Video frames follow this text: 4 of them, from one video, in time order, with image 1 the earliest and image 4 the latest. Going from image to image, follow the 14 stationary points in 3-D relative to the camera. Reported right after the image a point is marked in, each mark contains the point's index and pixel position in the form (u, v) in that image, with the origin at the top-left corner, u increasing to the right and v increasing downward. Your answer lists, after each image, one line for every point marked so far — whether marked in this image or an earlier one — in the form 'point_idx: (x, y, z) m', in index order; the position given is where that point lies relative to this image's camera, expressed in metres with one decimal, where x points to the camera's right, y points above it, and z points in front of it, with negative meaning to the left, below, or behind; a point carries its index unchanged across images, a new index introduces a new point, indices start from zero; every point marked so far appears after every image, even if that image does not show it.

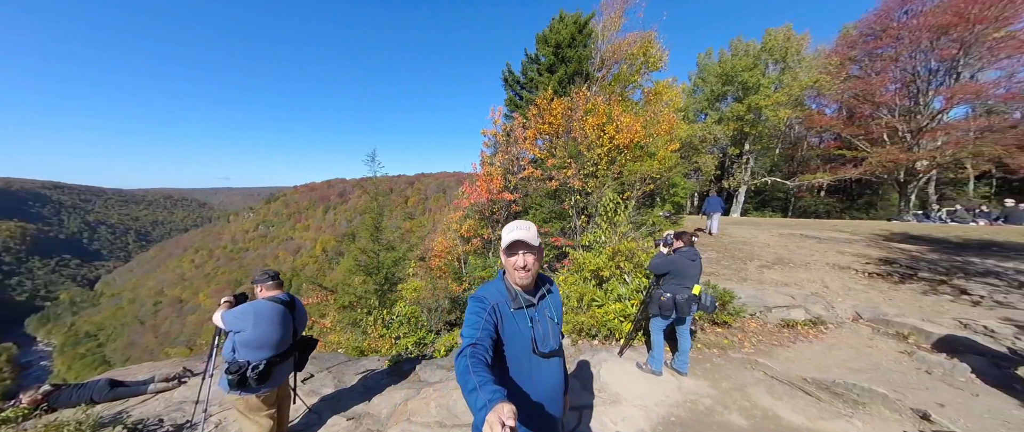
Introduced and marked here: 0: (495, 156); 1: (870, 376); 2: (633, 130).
0: (-0.4, +1.8, +9.8) m
1: (+4.6, -2.0, +4.3) m
2: (+3.4, +2.3, +8.9) m
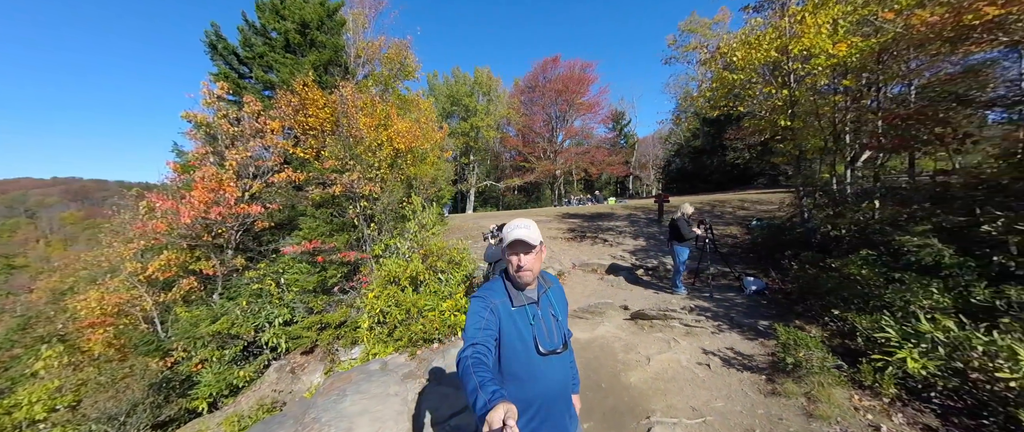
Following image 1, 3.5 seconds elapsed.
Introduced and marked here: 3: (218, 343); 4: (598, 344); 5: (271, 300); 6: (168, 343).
0: (-6.1, +1.3, +6.9) m
1: (+1.7, -1.7, +7.0) m
2: (-3.0, +2.2, +9.1) m
3: (-5.7, -2.5, +6.5) m
4: (+1.4, -2.1, +5.5) m
5: (-5.1, -1.8, +7.0) m
6: (-6.9, -2.5, +6.6) m
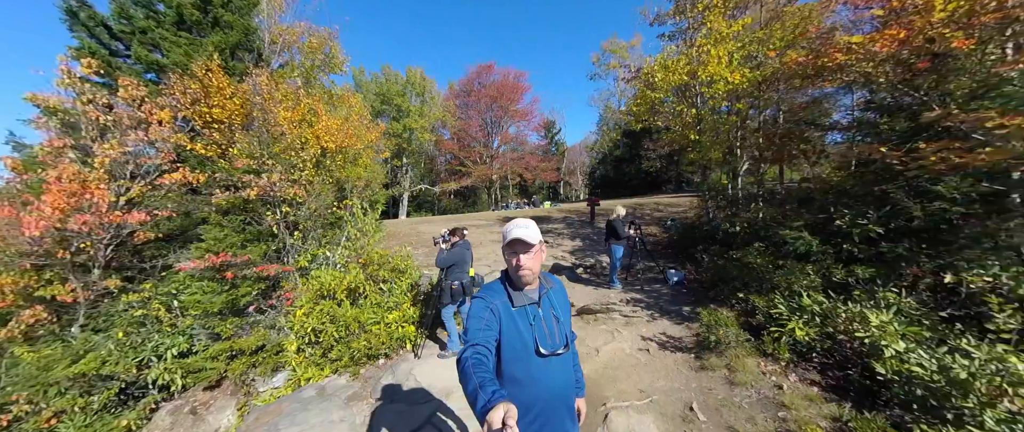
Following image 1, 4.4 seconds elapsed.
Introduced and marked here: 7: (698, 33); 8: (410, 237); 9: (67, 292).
0: (-7.1, +1.1, +5.4) m
1: (+0.6, -1.8, +7.3) m
2: (-4.5, +2.1, +8.3) m
3: (-6.5, -2.6, +5.1) m
4: (+0.6, -2.1, +5.6) m
5: (-6.0, -1.9, +5.7) m
6: (-7.7, -2.7, +4.9) m
7: (+5.0, +4.9, +9.0) m
8: (-3.1, -0.7, +10.3) m
9: (-7.5, -1.2, +5.5) m
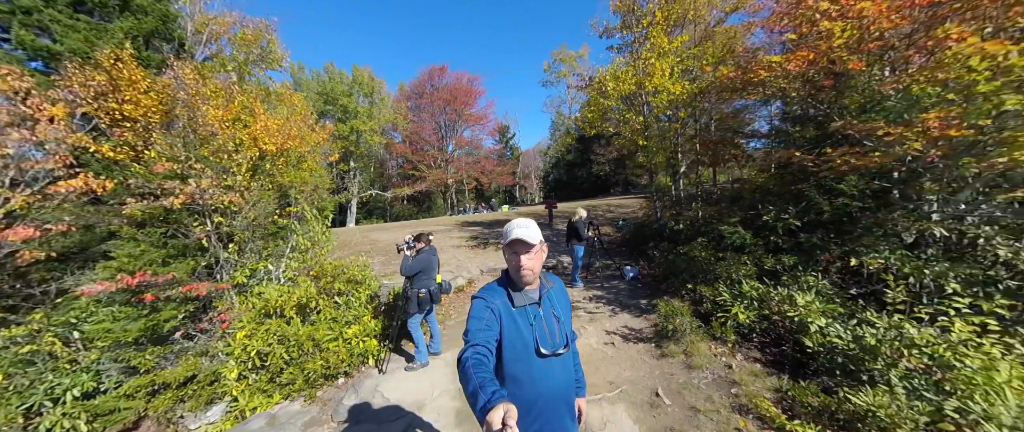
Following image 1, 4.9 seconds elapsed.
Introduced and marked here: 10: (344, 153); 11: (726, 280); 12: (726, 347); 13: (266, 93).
0: (-7.5, +0.9, +4.4) m
1: (-0.2, -1.8, +7.3) m
2: (-5.5, +1.8, +7.6) m
3: (-6.9, -2.8, +4.0) m
4: (+0.1, -2.2, +5.7) m
5: (-6.5, -2.1, +4.8) m
6: (-8.0, -2.9, +3.7) m
7: (+3.8, +4.9, +9.7) m
8: (-4.3, -0.9, +9.7) m
9: (-7.9, -1.5, +4.4) m
10: (-10.6, +3.7, +19.3) m
11: (+3.8, -1.1, +5.8) m
12: (+3.2, -2.0, +5.0) m
13: (-8.0, +3.9, +10.6) m
